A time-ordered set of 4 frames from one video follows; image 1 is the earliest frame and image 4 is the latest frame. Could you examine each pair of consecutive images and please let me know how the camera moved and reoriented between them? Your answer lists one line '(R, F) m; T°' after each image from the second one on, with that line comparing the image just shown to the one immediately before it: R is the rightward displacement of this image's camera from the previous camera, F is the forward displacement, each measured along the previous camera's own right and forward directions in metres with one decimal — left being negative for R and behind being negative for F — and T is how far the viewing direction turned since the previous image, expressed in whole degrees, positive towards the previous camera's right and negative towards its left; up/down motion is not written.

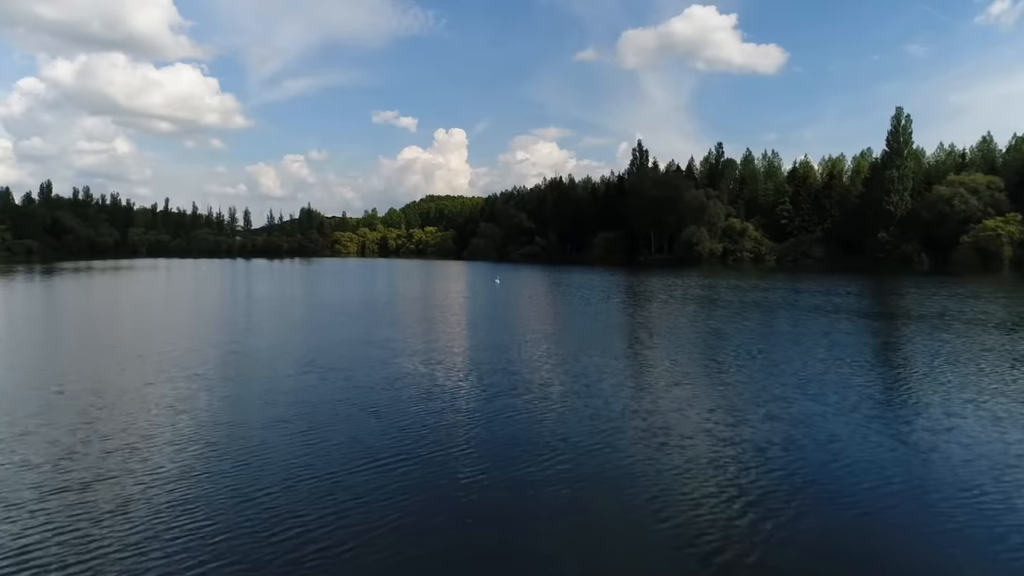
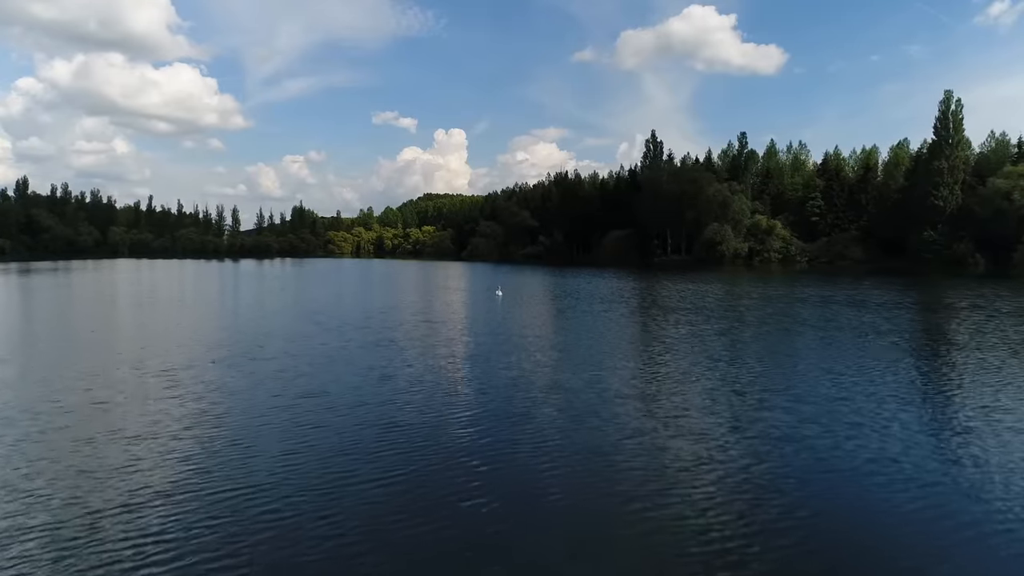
(-0.1, +3.1) m; 0°
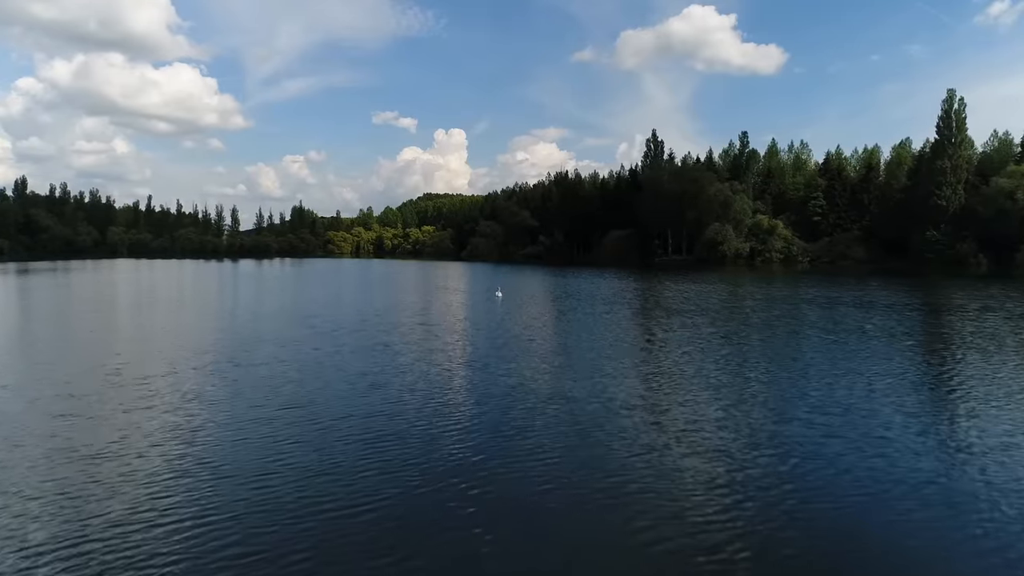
(0.0, +0.2) m; 0°
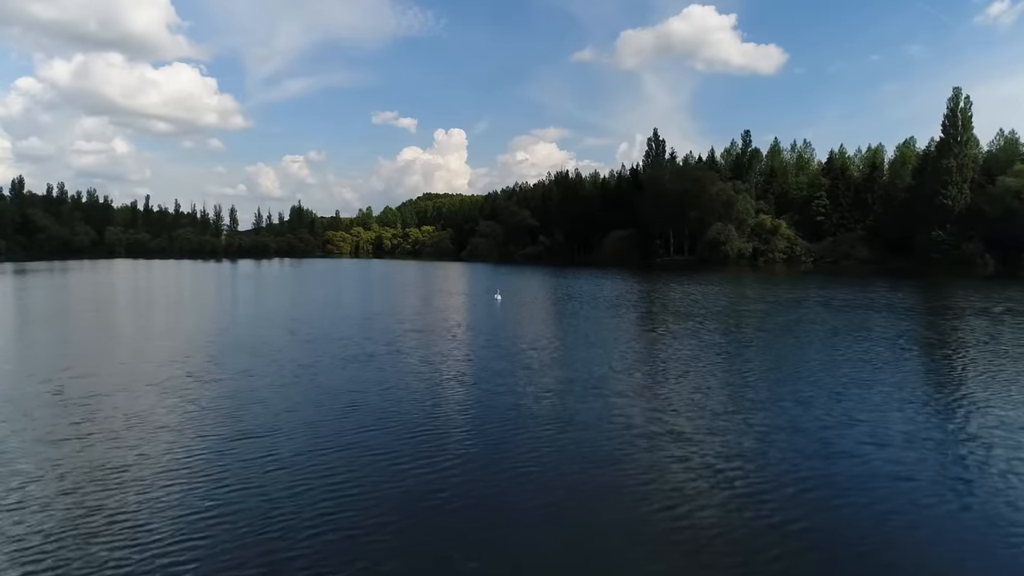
(0.0, +0.3) m; 0°
